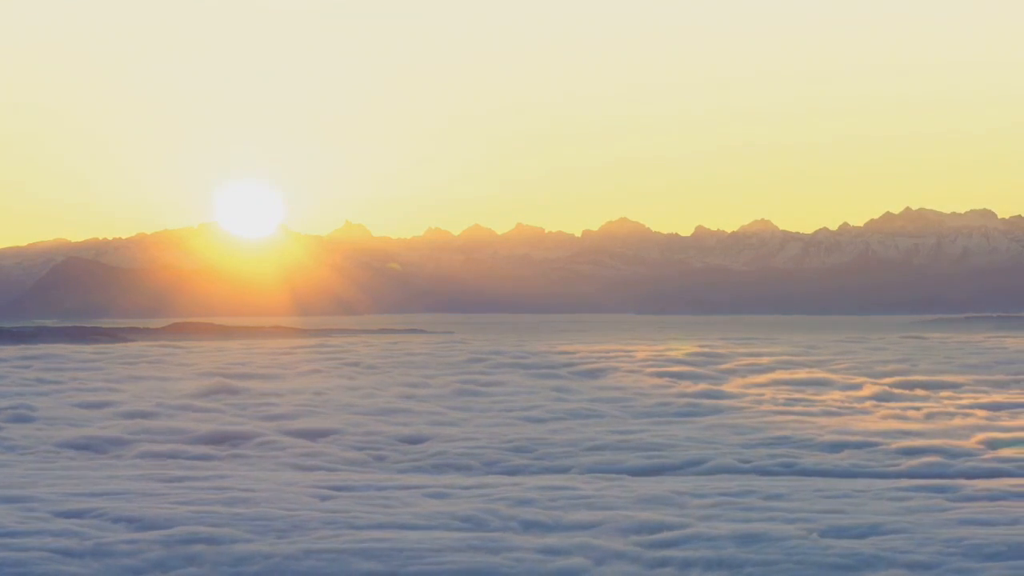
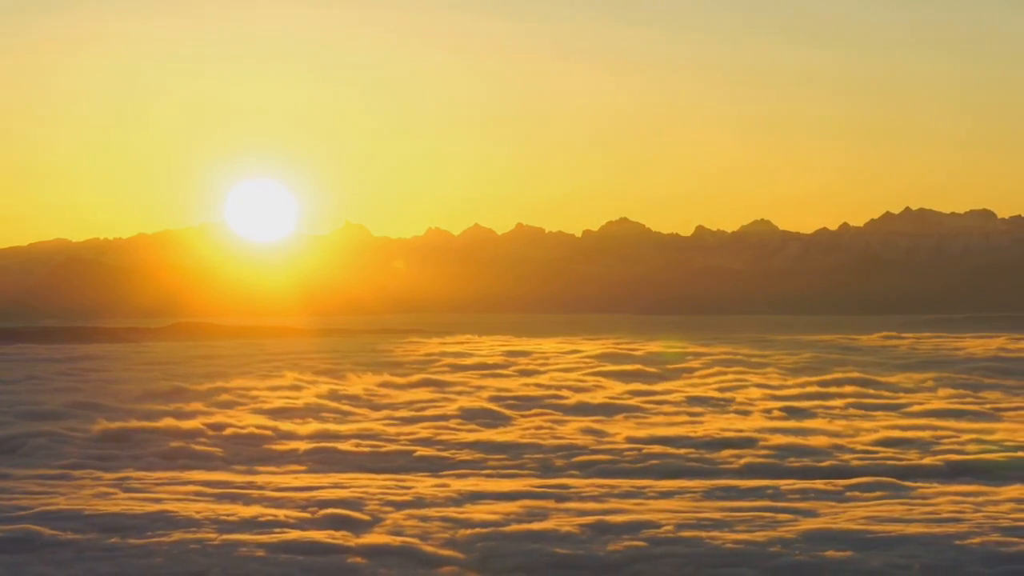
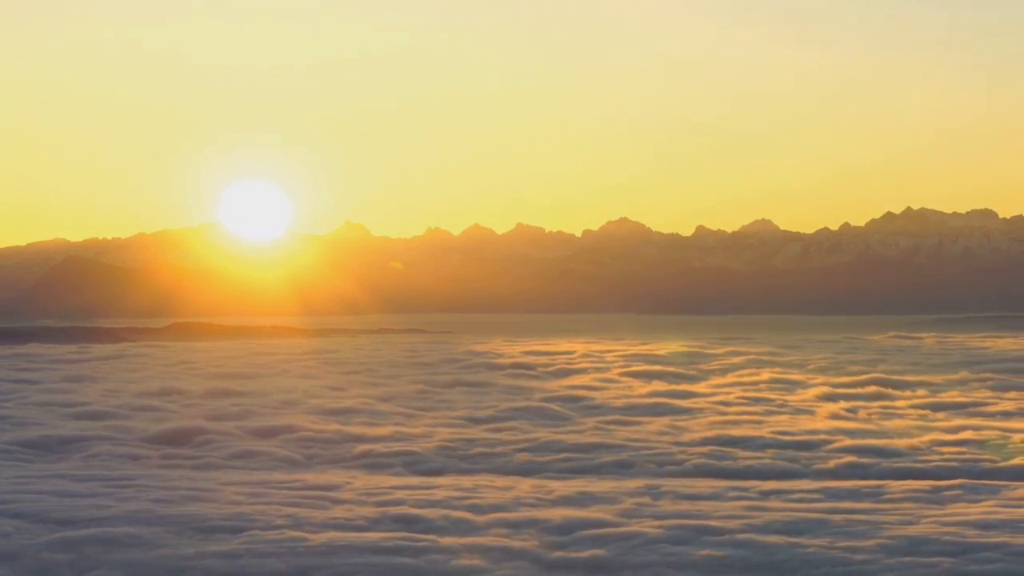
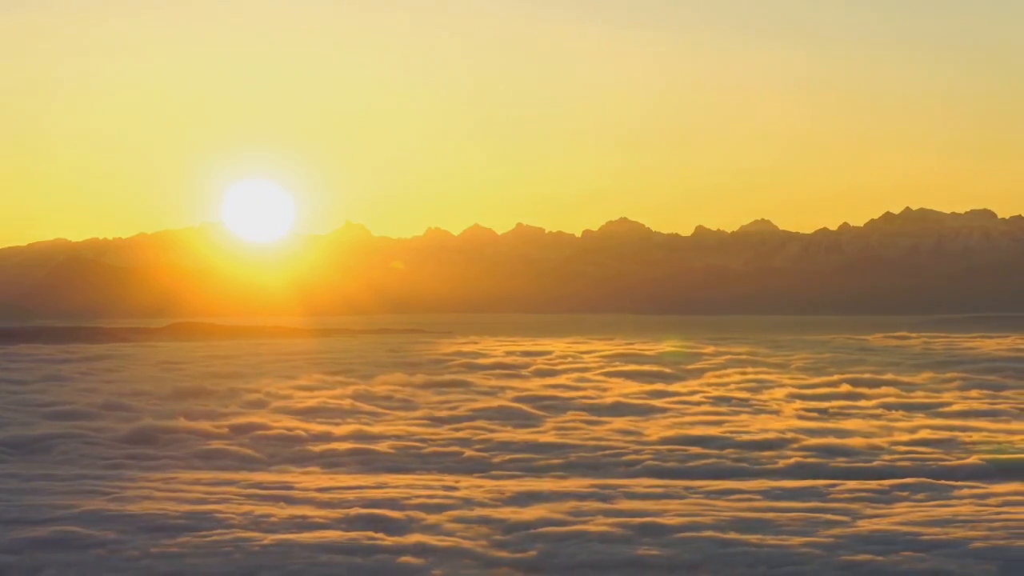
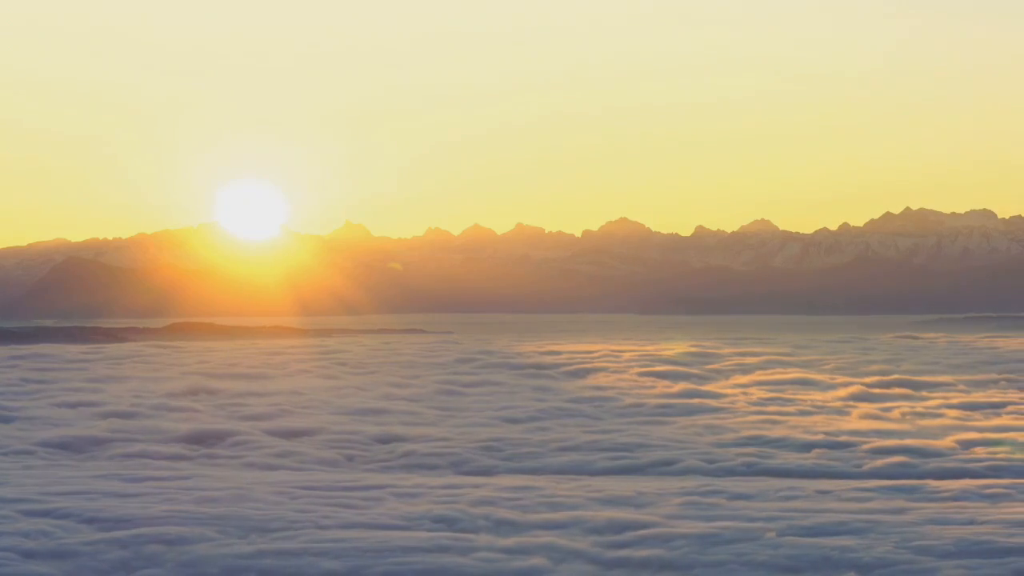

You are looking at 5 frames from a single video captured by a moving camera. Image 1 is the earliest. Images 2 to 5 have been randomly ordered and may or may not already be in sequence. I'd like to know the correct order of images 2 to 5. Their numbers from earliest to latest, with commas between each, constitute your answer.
5, 3, 4, 2
